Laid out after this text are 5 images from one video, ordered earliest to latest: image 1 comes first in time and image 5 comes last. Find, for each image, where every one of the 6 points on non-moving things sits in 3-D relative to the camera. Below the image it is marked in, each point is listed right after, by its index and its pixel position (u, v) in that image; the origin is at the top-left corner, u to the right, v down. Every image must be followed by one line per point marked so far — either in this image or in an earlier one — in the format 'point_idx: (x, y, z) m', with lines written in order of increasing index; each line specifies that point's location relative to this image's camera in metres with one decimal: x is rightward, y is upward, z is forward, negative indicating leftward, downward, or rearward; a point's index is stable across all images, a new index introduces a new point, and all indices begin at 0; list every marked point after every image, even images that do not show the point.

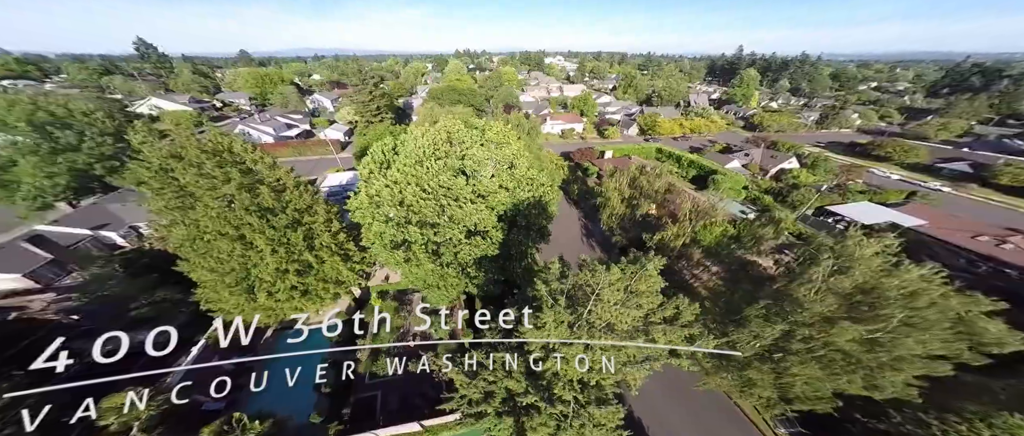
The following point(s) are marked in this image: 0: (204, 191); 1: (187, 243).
0: (-10.3, +1.2, +10.0) m
1: (-11.0, -0.7, +9.9) m
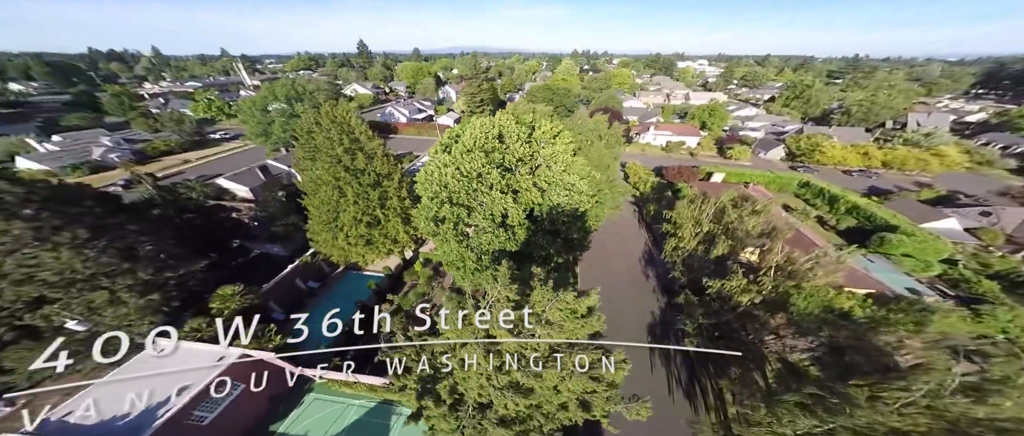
0: (-9.2, +3.5, +14.7) m
1: (-10.3, +1.7, +15.0) m
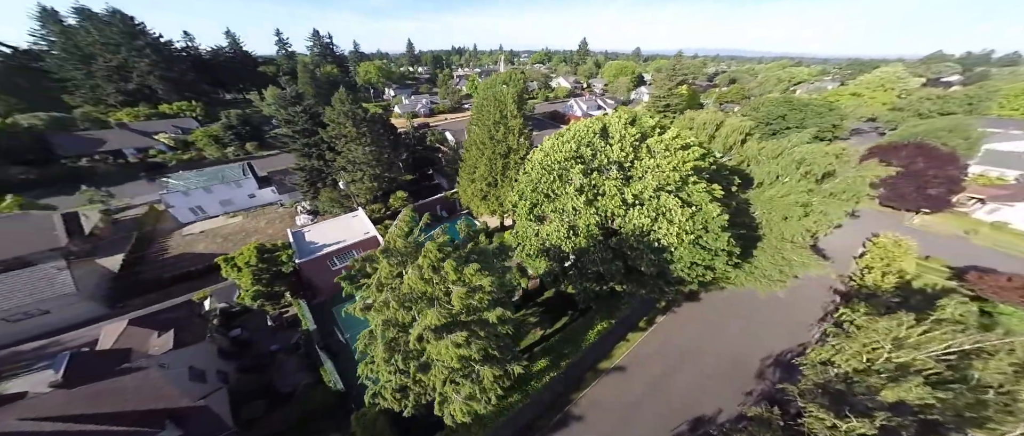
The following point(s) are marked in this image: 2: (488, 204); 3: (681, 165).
0: (-1.8, +6.4, +19.3) m
1: (-3.0, +5.1, +20.4) m
2: (-1.5, +0.9, +19.3) m
3: (+7.4, +2.3, +12.8) m
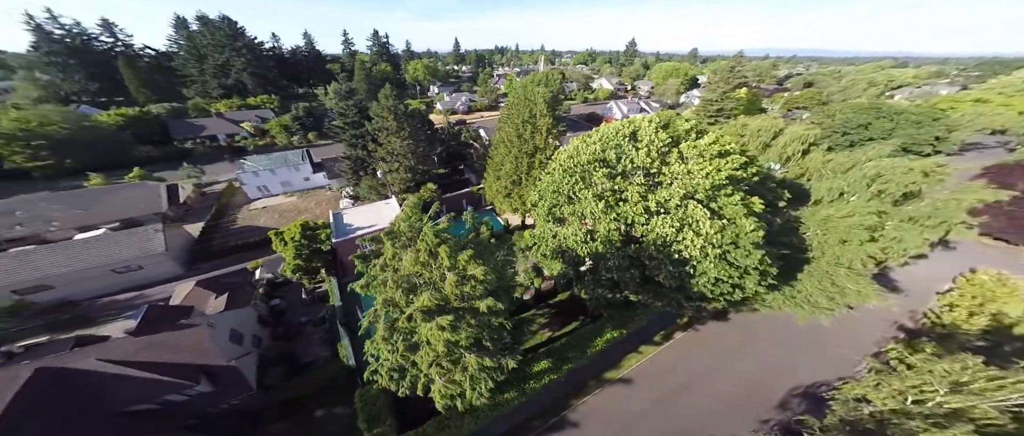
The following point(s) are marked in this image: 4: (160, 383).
0: (+0.1, +6.6, +19.4) m
1: (-1.0, +5.4, +20.7) m
2: (+0.1, +1.1, +19.5) m
3: (+8.1, +1.8, +11.9) m
4: (-12.0, -5.5, +10.2) m
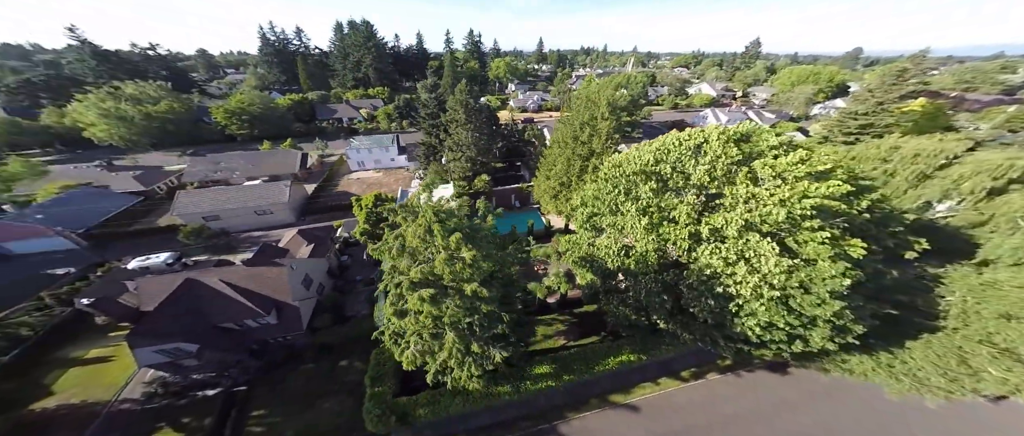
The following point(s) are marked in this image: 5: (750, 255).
0: (+3.9, +6.4, +19.0) m
1: (+2.9, +5.3, +20.5) m
2: (+3.0, +1.0, +19.2) m
3: (+9.2, +0.7, +9.9) m
4: (-11.7, -3.6, +13.0) m
5: (+8.0, -1.2, +10.1) m
